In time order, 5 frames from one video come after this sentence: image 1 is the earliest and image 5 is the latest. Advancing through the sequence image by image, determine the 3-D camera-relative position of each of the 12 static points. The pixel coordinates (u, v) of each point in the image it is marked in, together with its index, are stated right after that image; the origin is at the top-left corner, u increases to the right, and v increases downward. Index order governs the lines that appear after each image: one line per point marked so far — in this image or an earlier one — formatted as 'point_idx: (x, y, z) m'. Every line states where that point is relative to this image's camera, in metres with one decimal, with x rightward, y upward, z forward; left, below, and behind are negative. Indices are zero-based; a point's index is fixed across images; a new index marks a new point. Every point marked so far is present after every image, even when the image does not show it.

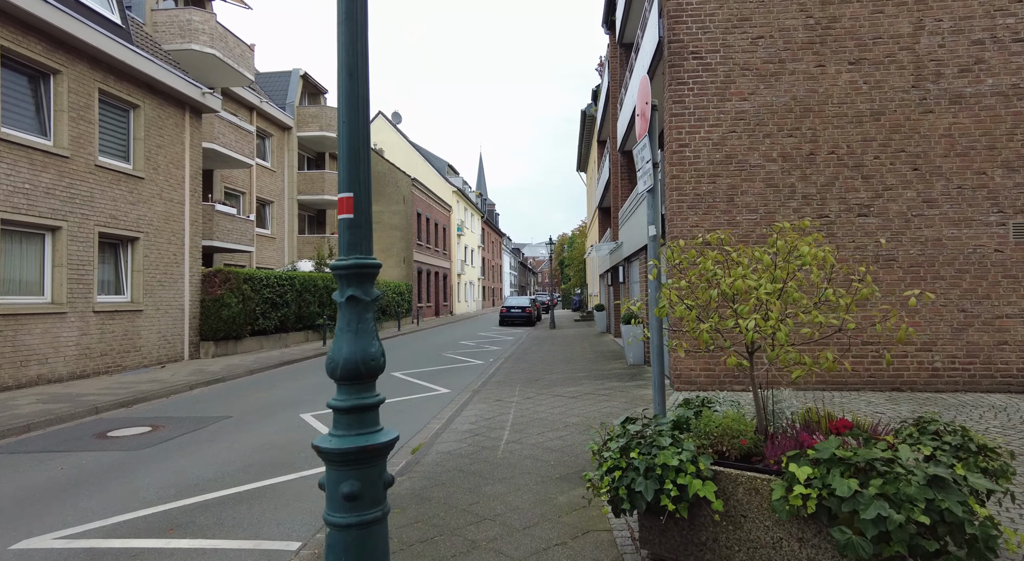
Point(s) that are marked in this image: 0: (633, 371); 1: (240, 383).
0: (+2.2, -1.6, +9.9) m
1: (-5.1, -1.9, +10.3) m
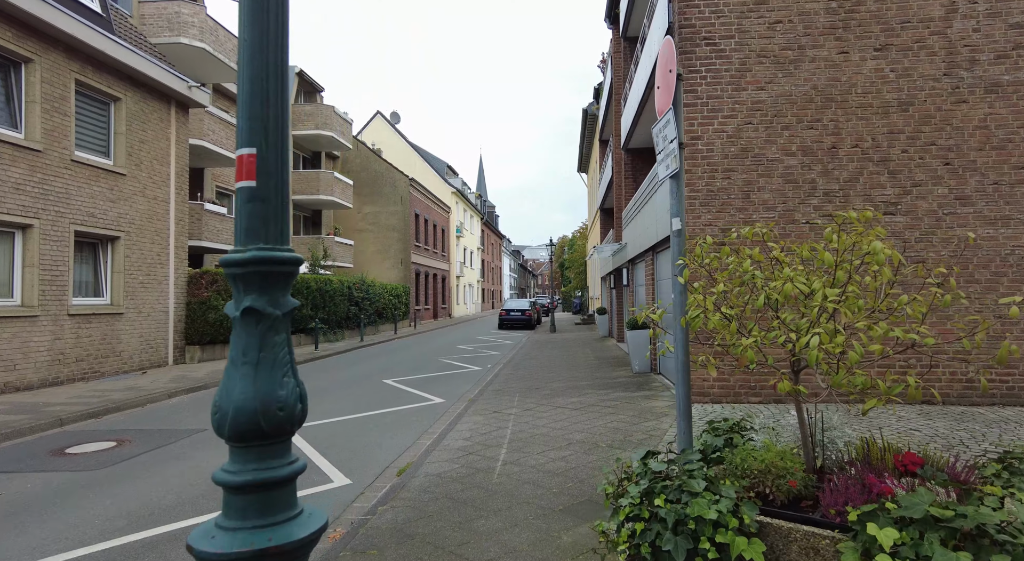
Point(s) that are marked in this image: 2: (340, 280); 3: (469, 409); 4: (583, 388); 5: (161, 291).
0: (+2.2, -1.7, +9.3) m
1: (-5.1, -1.9, +9.8) m
2: (-6.2, 0.0, +19.9) m
3: (-0.6, -1.9, +7.9) m
4: (+1.1, -1.7, +8.8) m
5: (-7.8, -0.2, +12.2) m
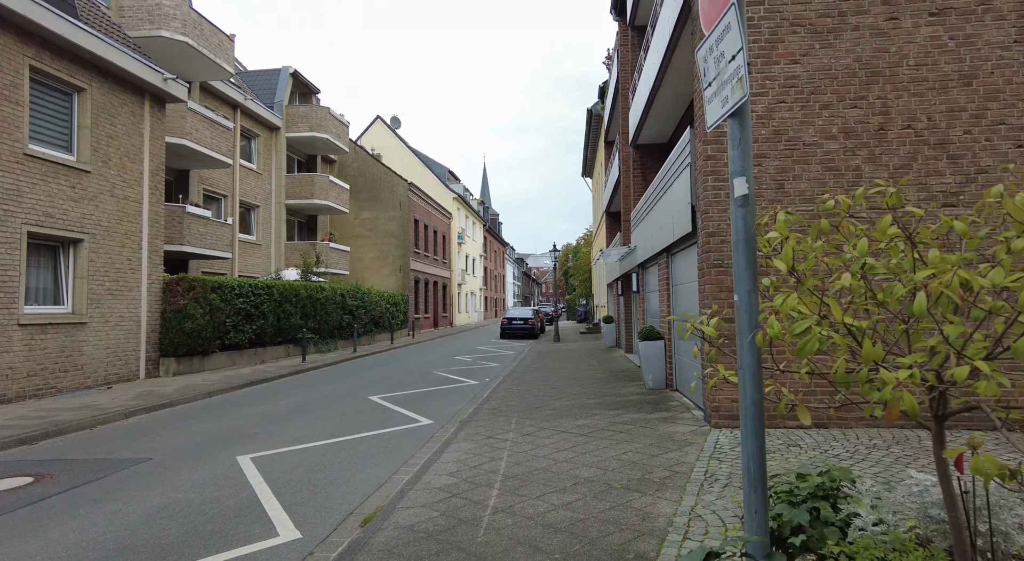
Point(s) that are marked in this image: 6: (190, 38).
0: (+2.1, -1.8, +8.3) m
1: (-5.1, -2.0, +8.8) m
2: (-6.2, -0.2, +19.0) m
3: (-0.6, -1.9, +6.9) m
4: (+1.1, -1.8, +7.8) m
5: (-7.8, -0.4, +11.3) m
6: (-8.5, +6.4, +14.5) m
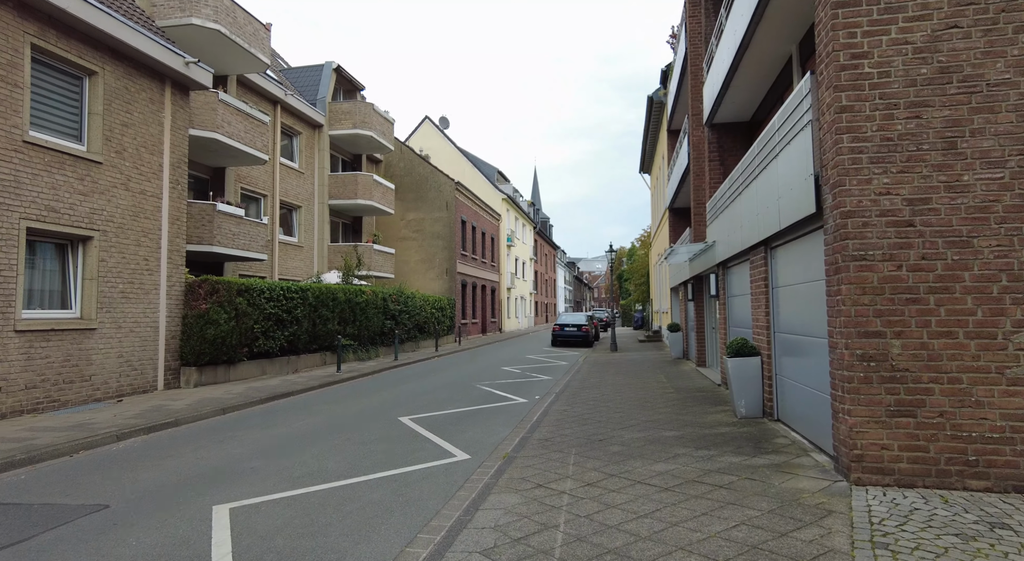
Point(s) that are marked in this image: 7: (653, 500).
0: (+2.8, -1.8, +6.5) m
1: (-4.4, -2.1, +7.6) m
2: (-4.5, -0.3, +17.9) m
3: (-0.1, -1.9, +5.3) m
4: (+1.7, -1.8, +6.0) m
5: (-6.8, -0.4, +10.3) m
6: (-7.2, +6.3, +13.7) m
7: (+1.1, -1.7, +4.4) m
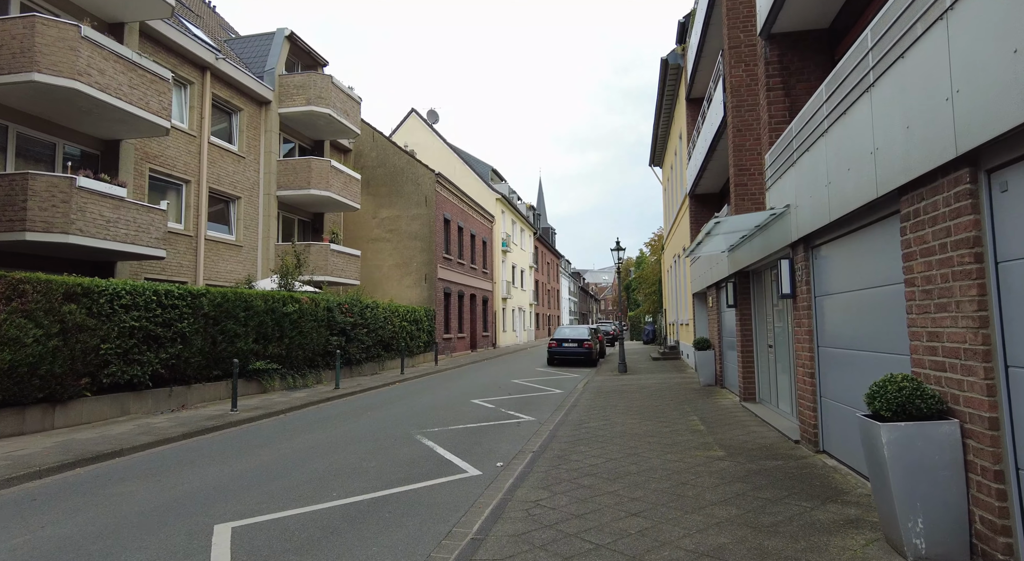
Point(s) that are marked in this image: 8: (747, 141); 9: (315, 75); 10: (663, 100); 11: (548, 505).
0: (+2.1, -1.6, +2.4) m
1: (-5.0, -1.9, +3.7) m
2: (-5.0, -0.4, +14.0) m
3: (-0.8, -1.7, +1.3) m
4: (+1.0, -1.6, +2.0) m
5: (-7.4, -0.4, +6.5) m
6: (-7.8, +6.3, +10.0) m
7: (+0.4, -1.5, +0.4) m
8: (+4.1, +2.4, +9.6) m
9: (-6.8, +7.1, +19.1) m
10: (+5.4, +6.4, +19.5) m
11: (+0.3, -1.9, +4.8) m
